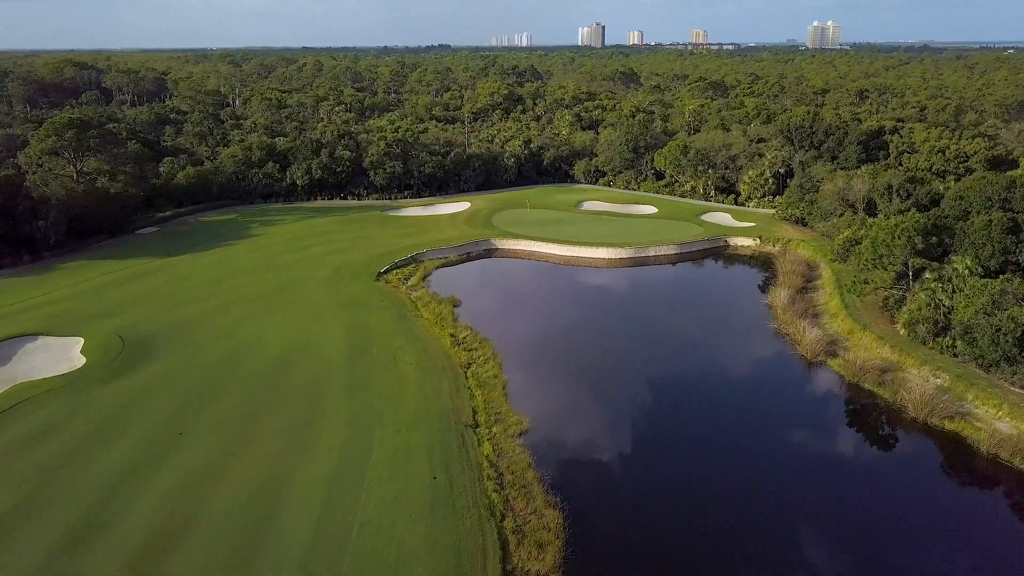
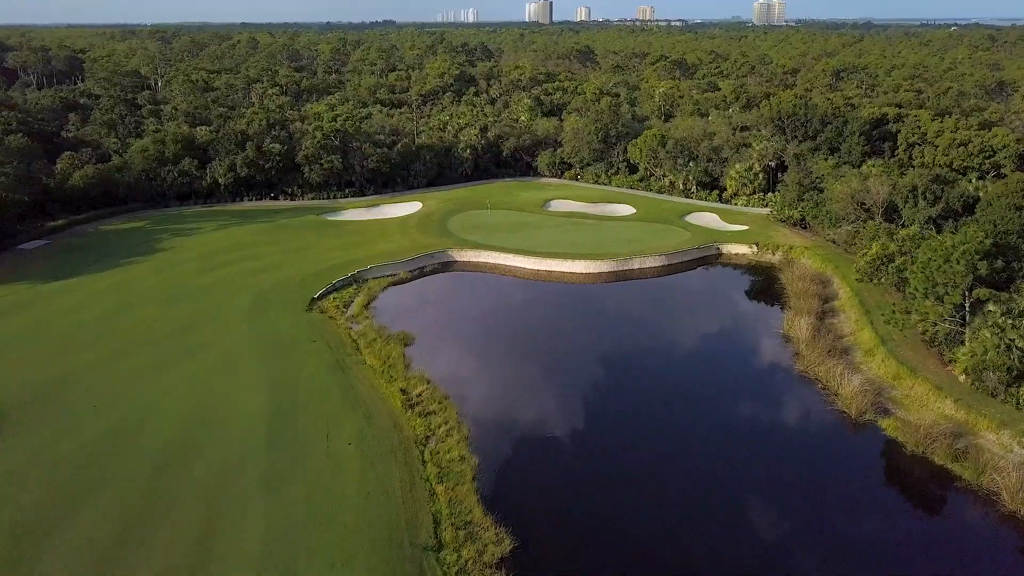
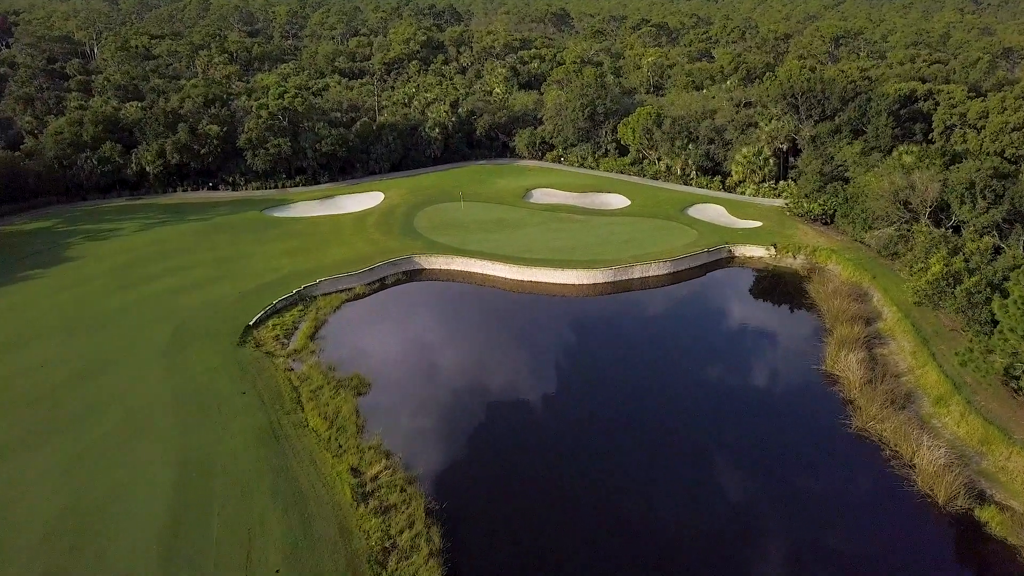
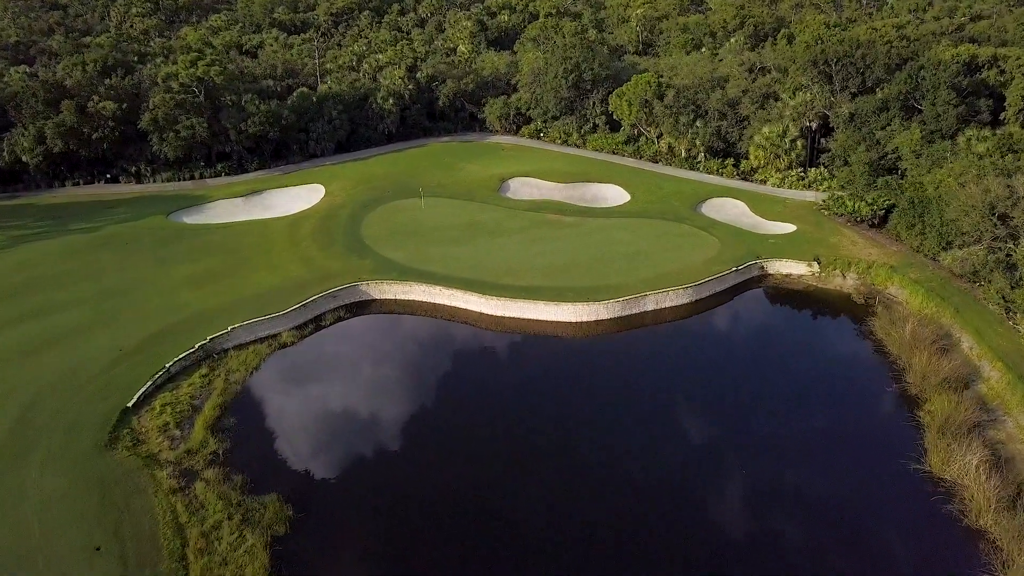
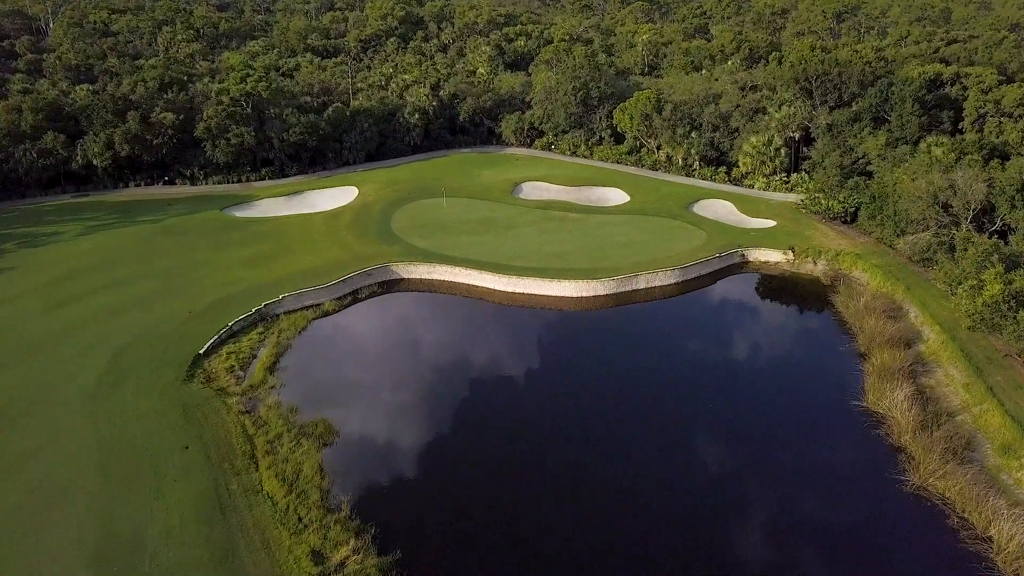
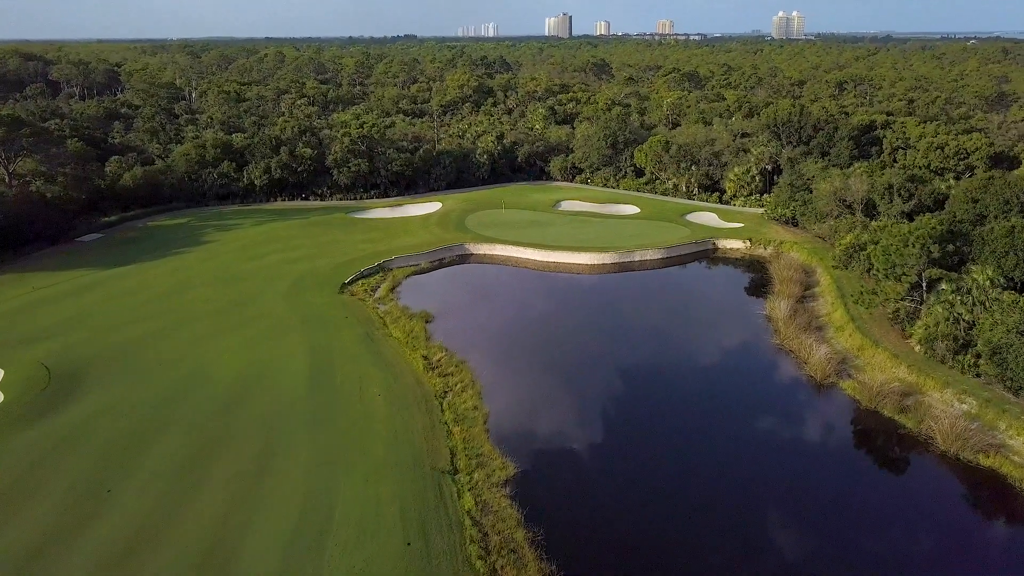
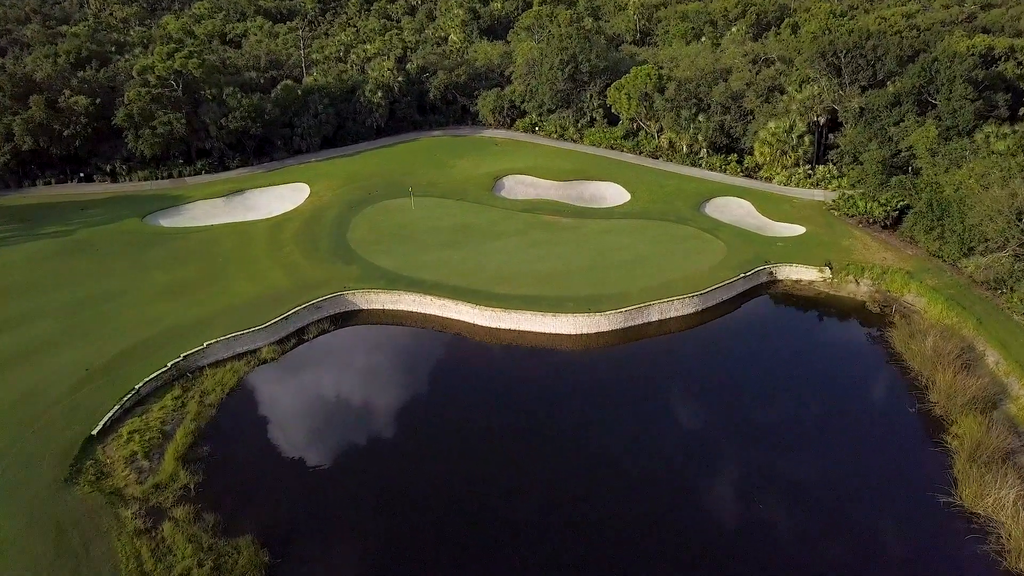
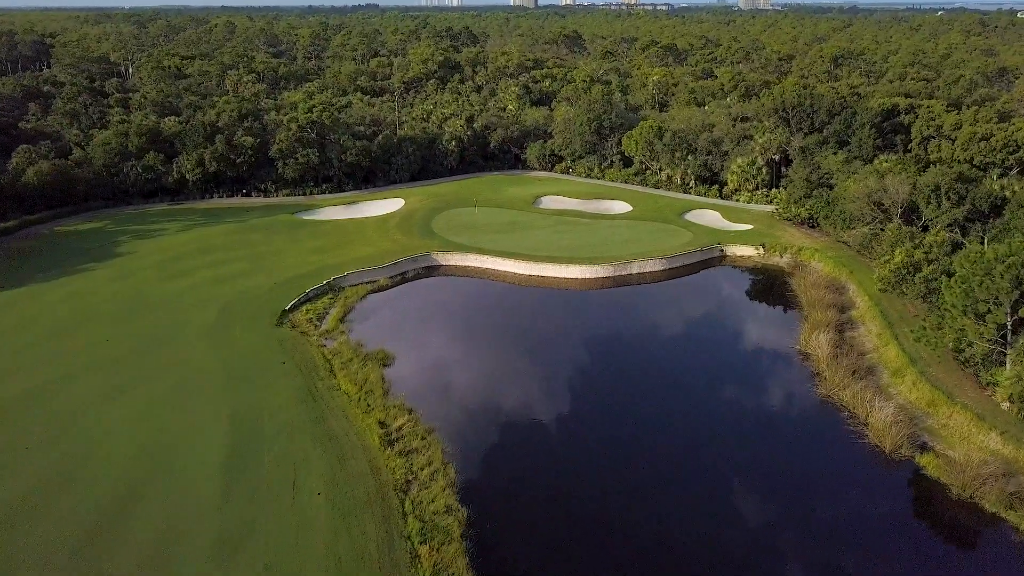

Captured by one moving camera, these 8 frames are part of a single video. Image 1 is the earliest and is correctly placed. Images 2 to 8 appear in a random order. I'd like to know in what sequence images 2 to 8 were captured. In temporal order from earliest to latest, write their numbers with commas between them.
6, 2, 8, 3, 5, 4, 7
